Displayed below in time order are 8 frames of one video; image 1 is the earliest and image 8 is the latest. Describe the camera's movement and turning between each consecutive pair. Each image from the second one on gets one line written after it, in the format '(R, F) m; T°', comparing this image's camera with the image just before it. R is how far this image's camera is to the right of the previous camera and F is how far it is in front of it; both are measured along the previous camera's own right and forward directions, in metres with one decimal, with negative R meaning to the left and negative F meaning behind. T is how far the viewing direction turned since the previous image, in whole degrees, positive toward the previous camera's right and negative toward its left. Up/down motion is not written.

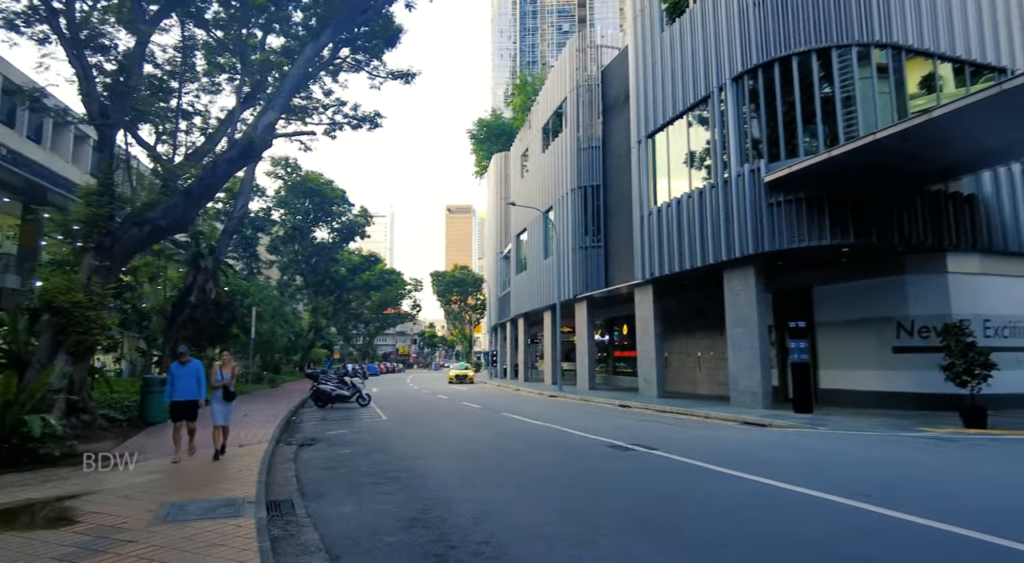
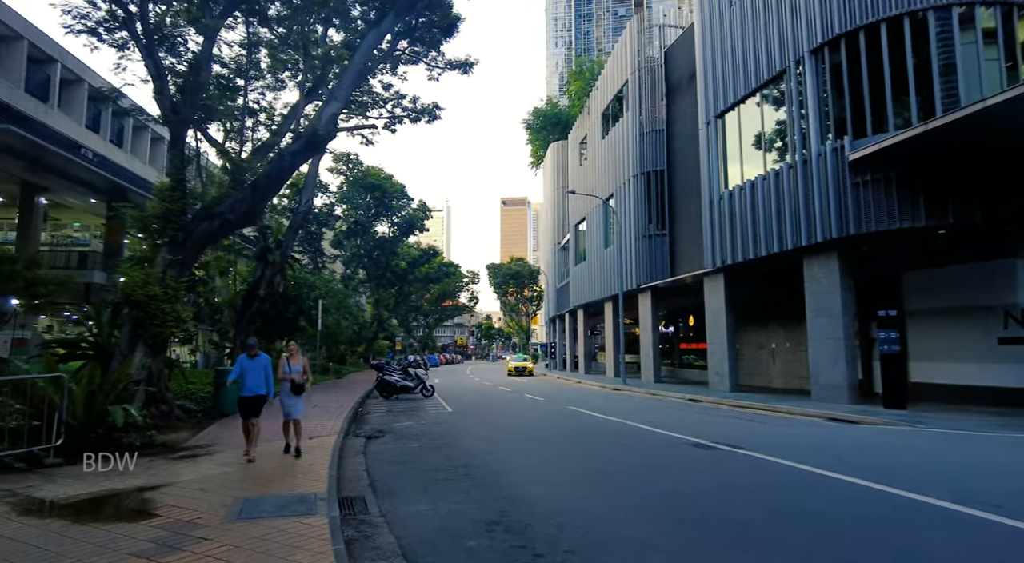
(-0.2, +0.4) m; -6°
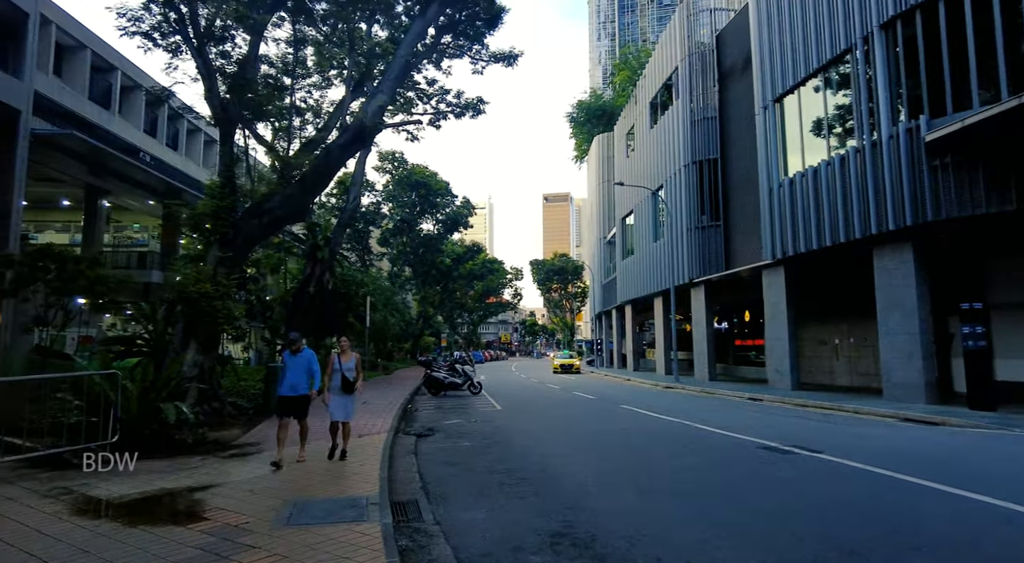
(-0.2, +0.4) m; -4°
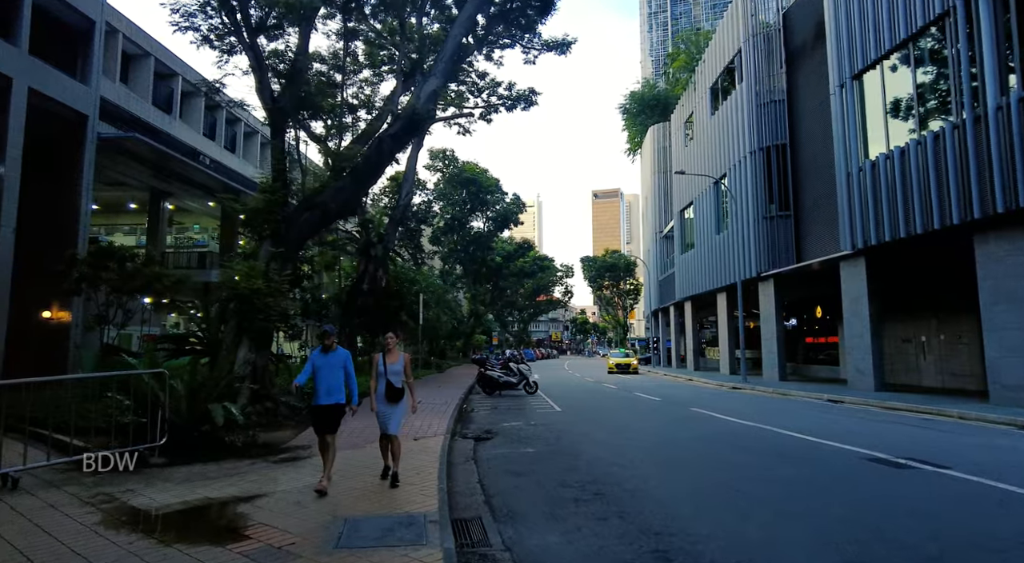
(-0.2, +0.8) m; -5°
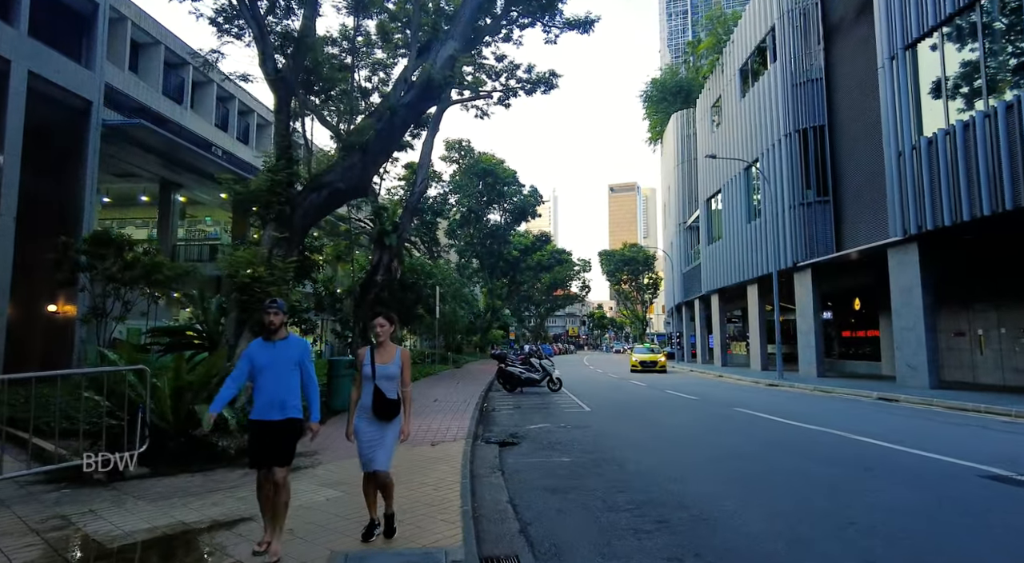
(-0.2, +1.1) m; -2°
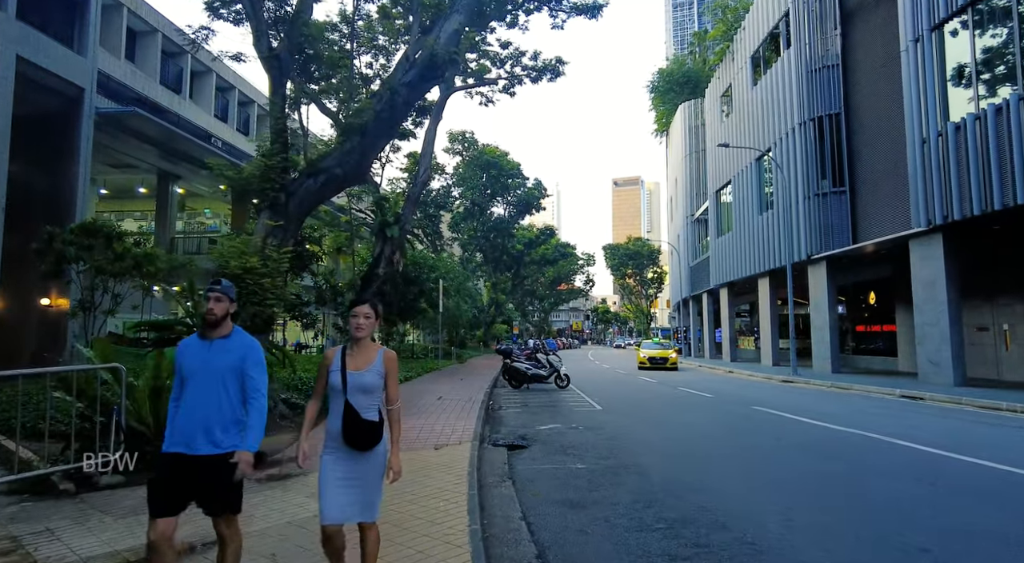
(-0.1, +0.6) m; 0°
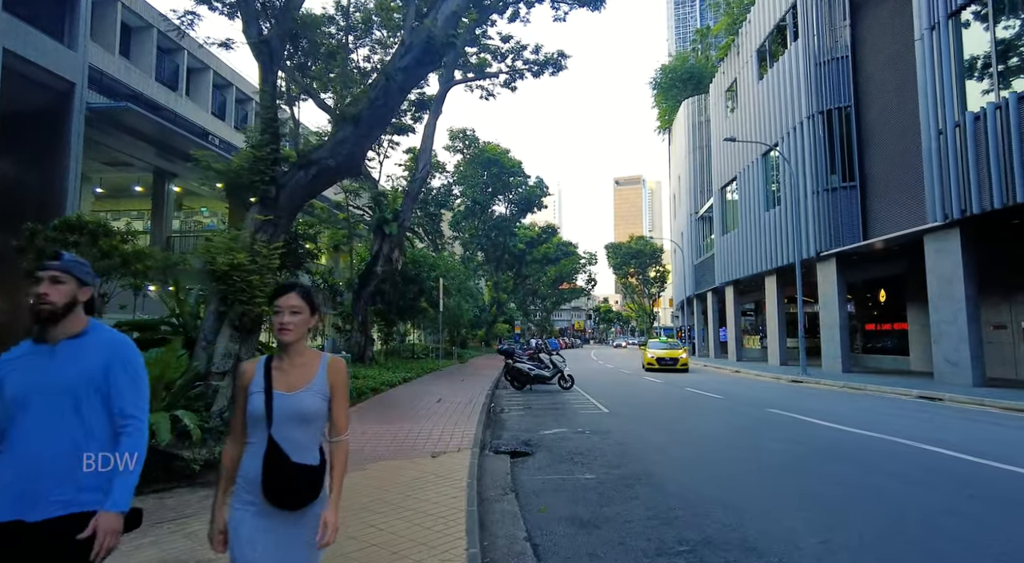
(0.0, +0.5) m; 0°
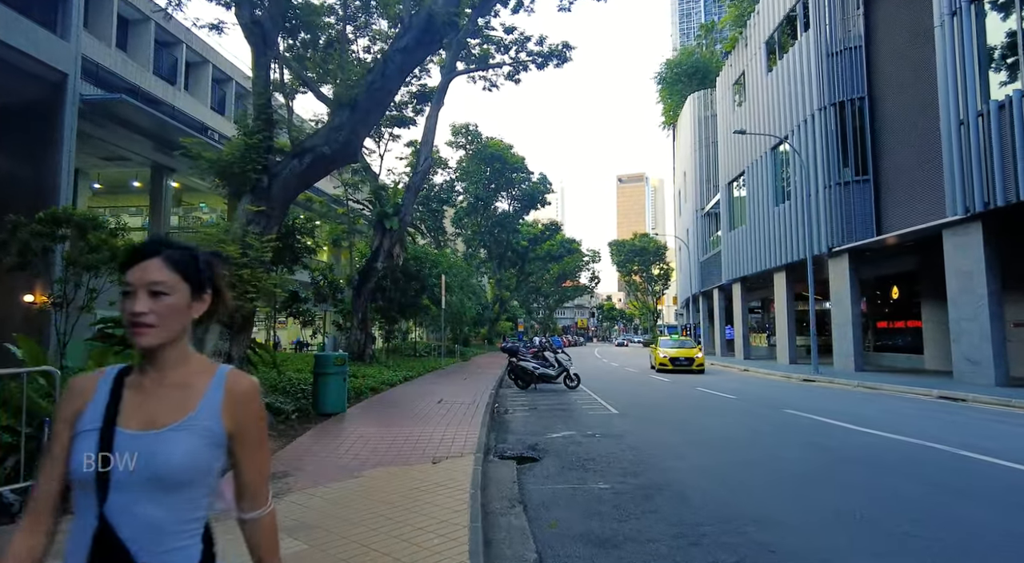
(0.0, +0.5) m; 0°
